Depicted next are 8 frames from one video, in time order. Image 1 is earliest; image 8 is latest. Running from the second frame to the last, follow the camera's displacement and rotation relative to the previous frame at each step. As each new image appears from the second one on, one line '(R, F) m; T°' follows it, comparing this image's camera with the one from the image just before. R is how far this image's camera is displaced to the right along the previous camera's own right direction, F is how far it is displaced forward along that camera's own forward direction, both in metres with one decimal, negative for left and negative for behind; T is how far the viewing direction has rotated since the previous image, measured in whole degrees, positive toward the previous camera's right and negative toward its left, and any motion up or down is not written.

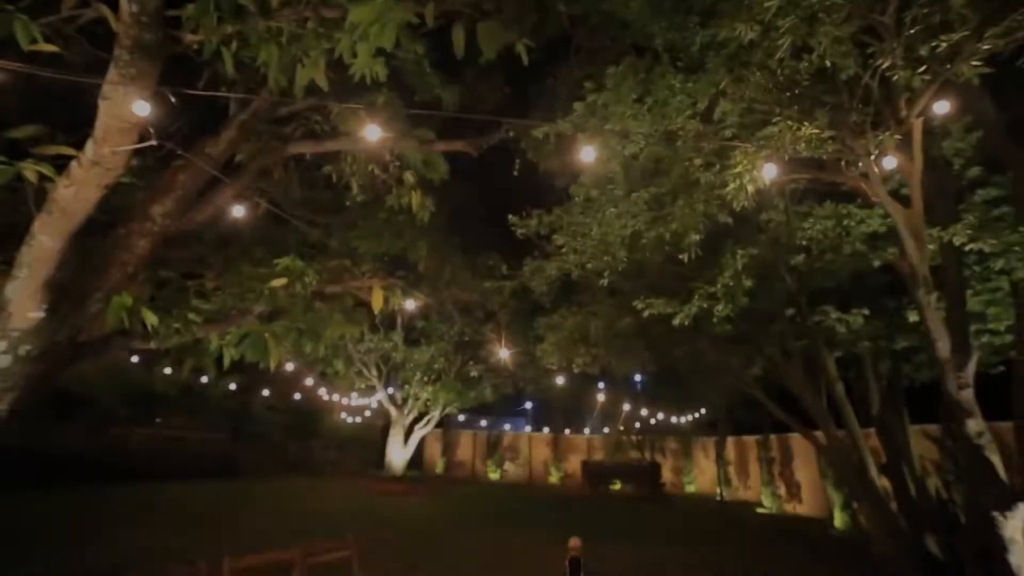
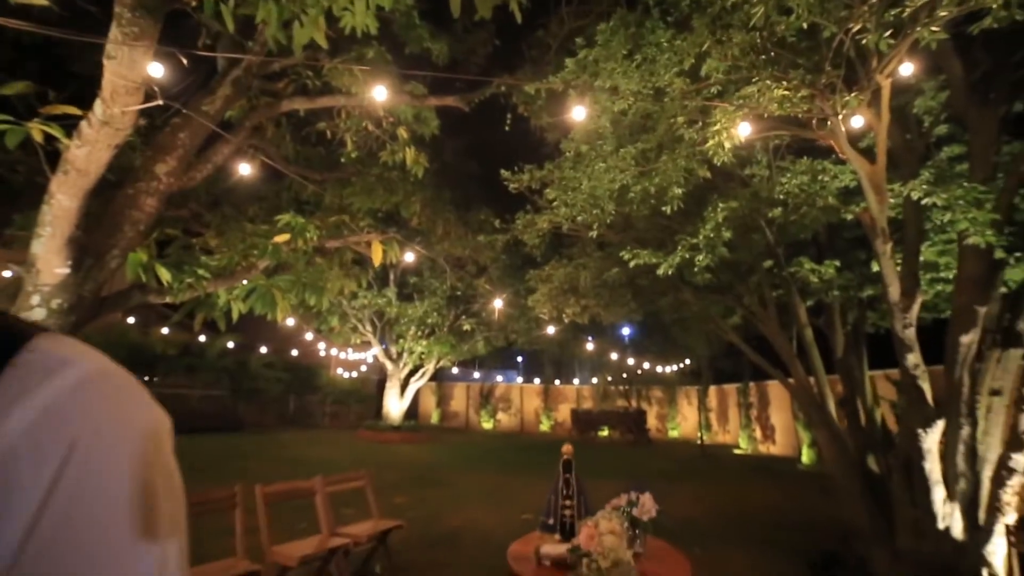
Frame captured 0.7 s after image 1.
(-0.1, -0.5) m; +1°
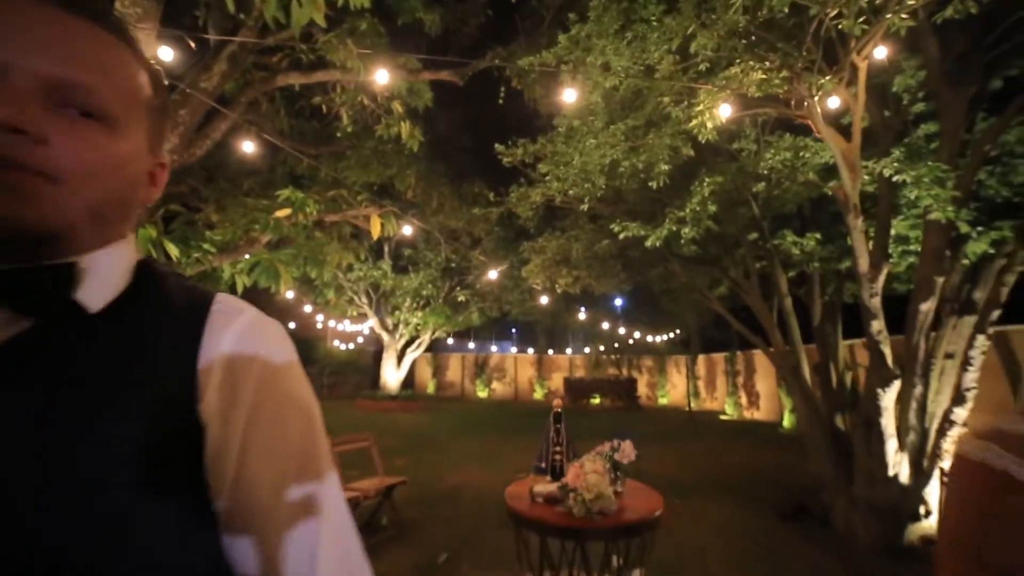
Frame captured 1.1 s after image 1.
(0.0, -0.4) m; +1°
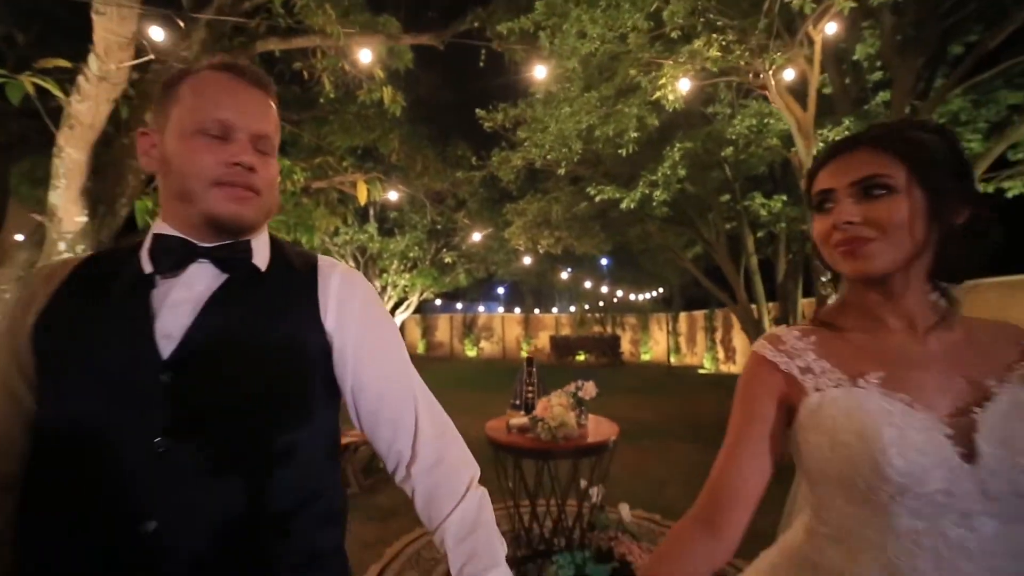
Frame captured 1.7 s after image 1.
(+0.1, -0.5) m; +2°
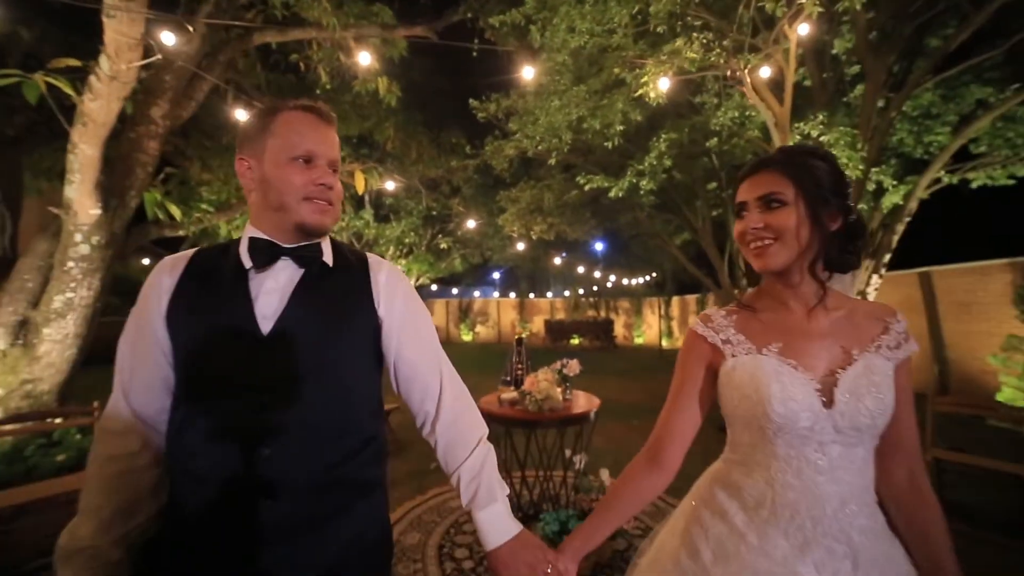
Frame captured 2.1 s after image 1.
(+0.1, -0.4) m; +1°
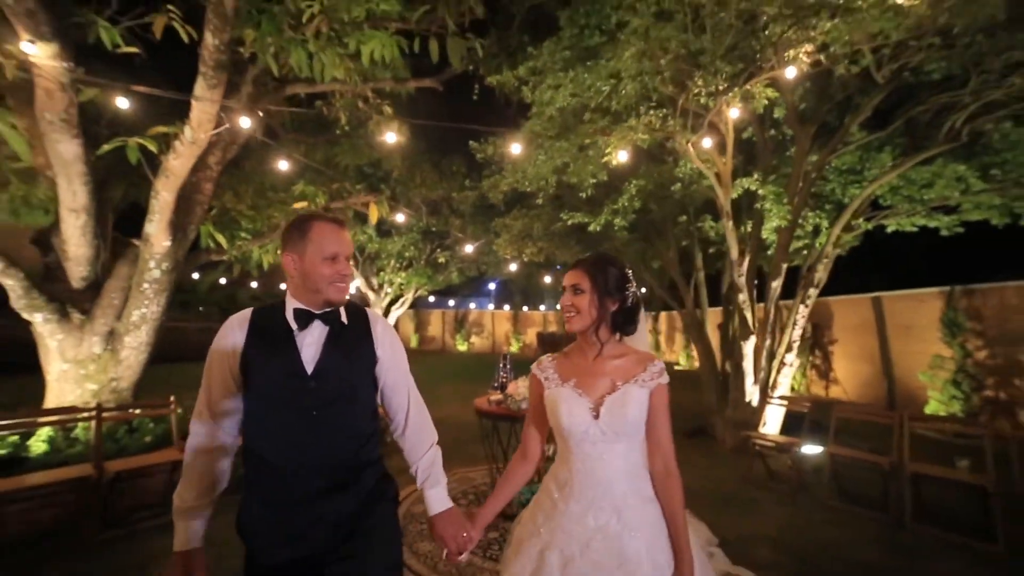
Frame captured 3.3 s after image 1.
(+0.1, -1.6) m; +1°
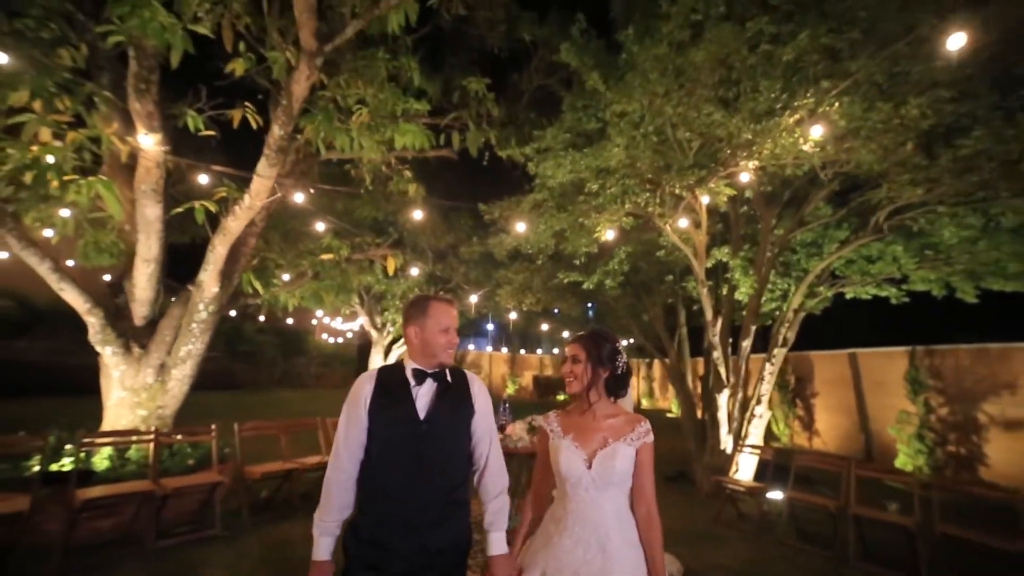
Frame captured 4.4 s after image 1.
(-0.1, -1.2) m; 0°
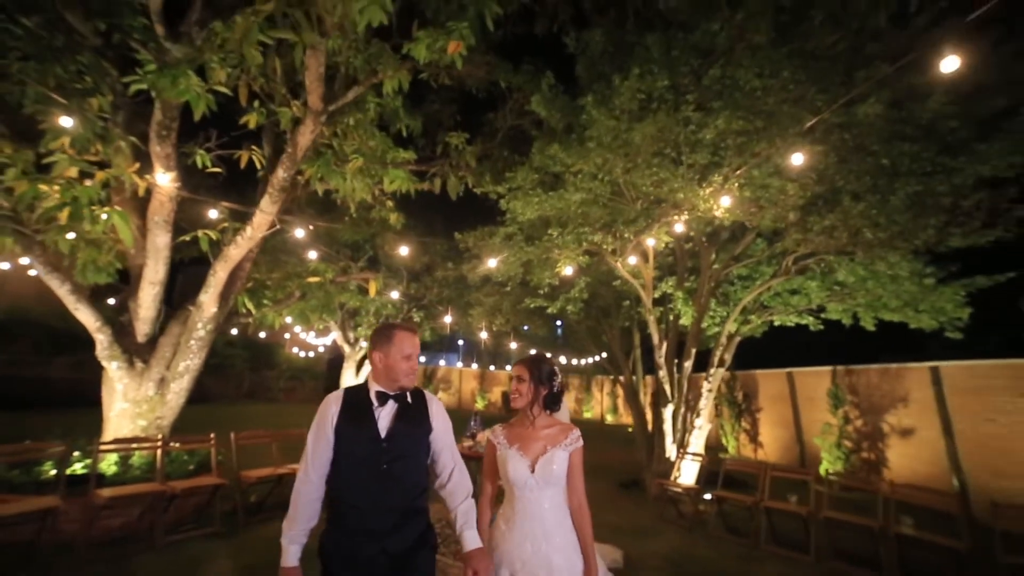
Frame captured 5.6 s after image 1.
(0.0, -1.3) m; +4°
